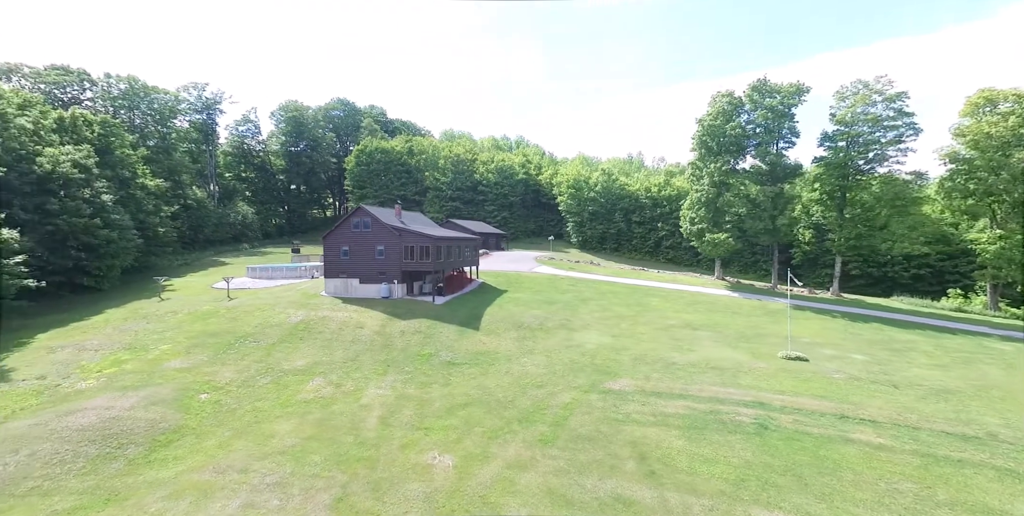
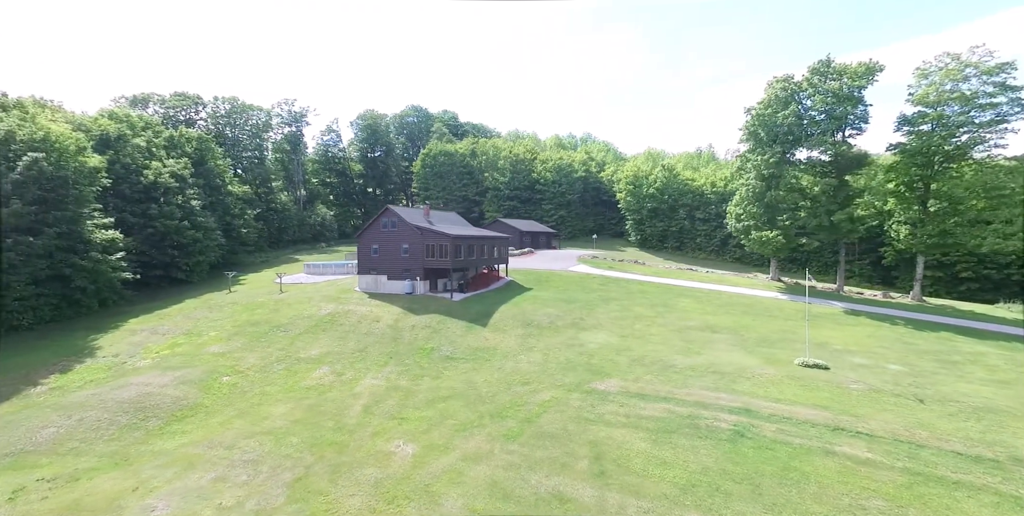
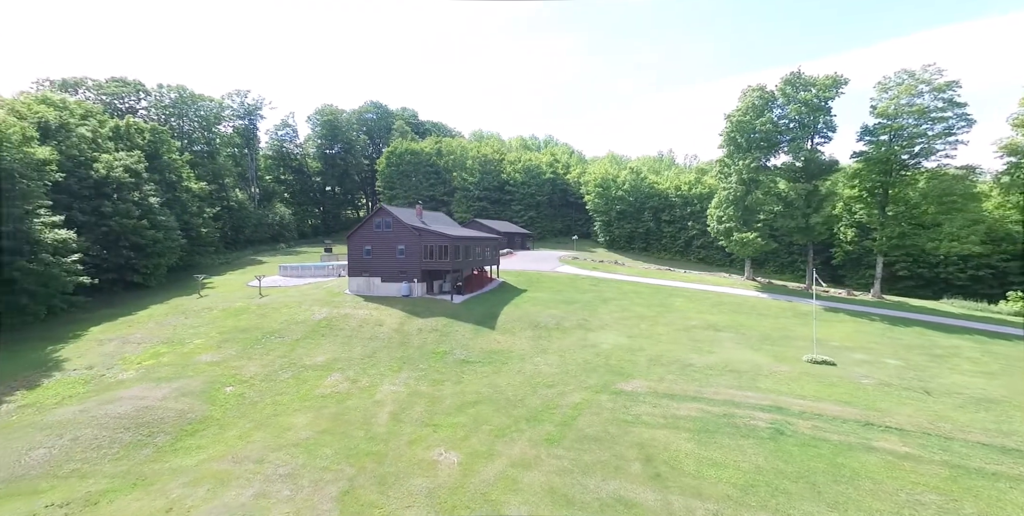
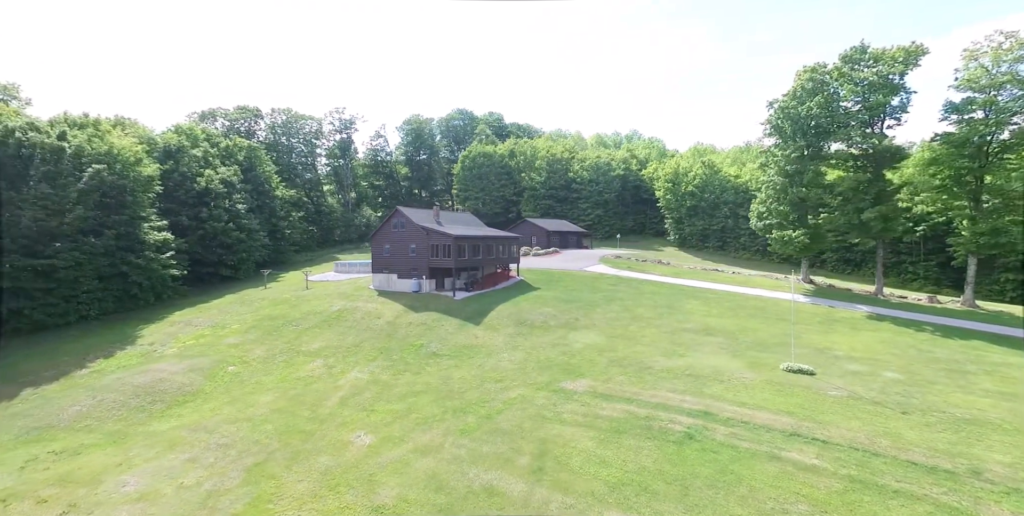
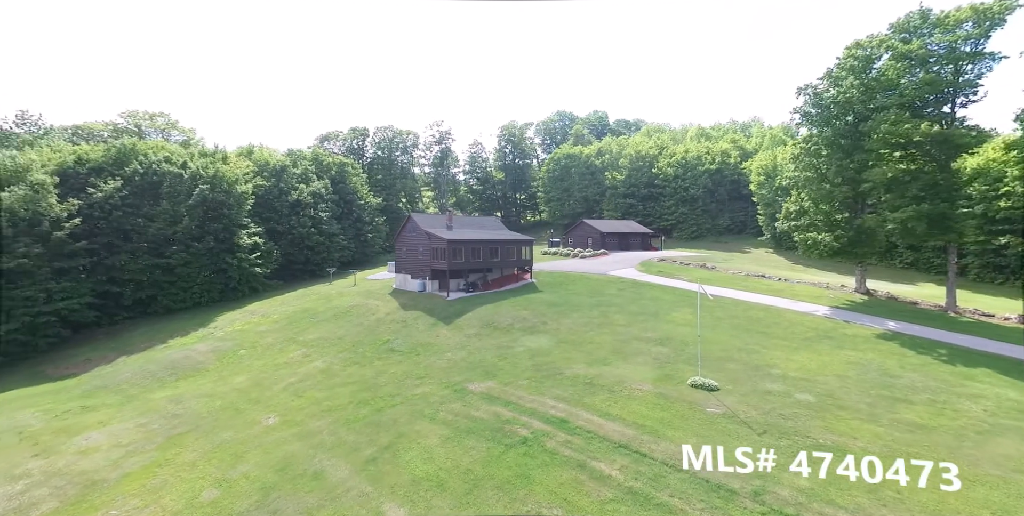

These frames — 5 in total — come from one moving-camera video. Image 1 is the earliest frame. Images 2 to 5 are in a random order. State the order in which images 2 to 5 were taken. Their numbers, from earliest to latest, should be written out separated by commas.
3, 2, 4, 5
